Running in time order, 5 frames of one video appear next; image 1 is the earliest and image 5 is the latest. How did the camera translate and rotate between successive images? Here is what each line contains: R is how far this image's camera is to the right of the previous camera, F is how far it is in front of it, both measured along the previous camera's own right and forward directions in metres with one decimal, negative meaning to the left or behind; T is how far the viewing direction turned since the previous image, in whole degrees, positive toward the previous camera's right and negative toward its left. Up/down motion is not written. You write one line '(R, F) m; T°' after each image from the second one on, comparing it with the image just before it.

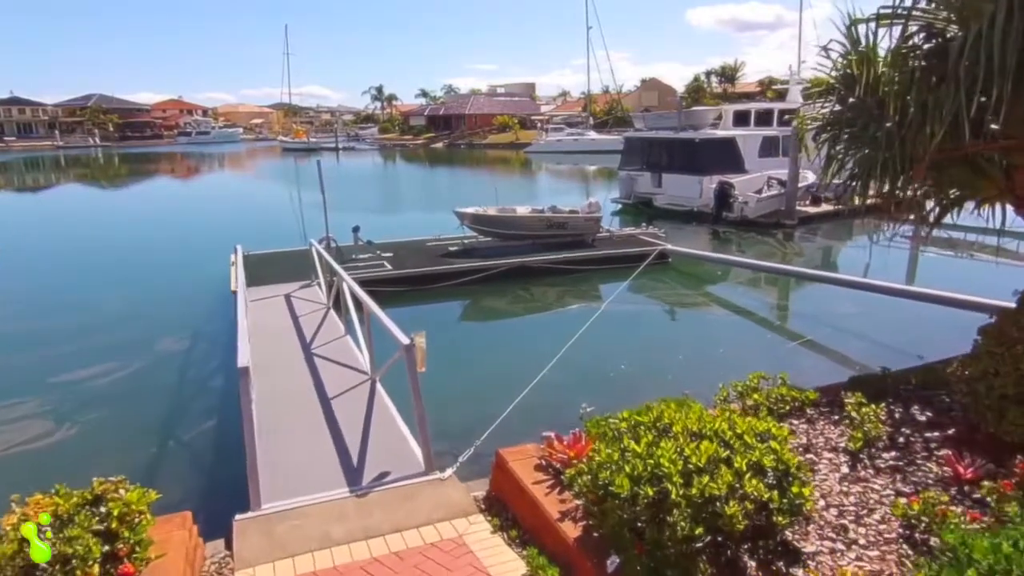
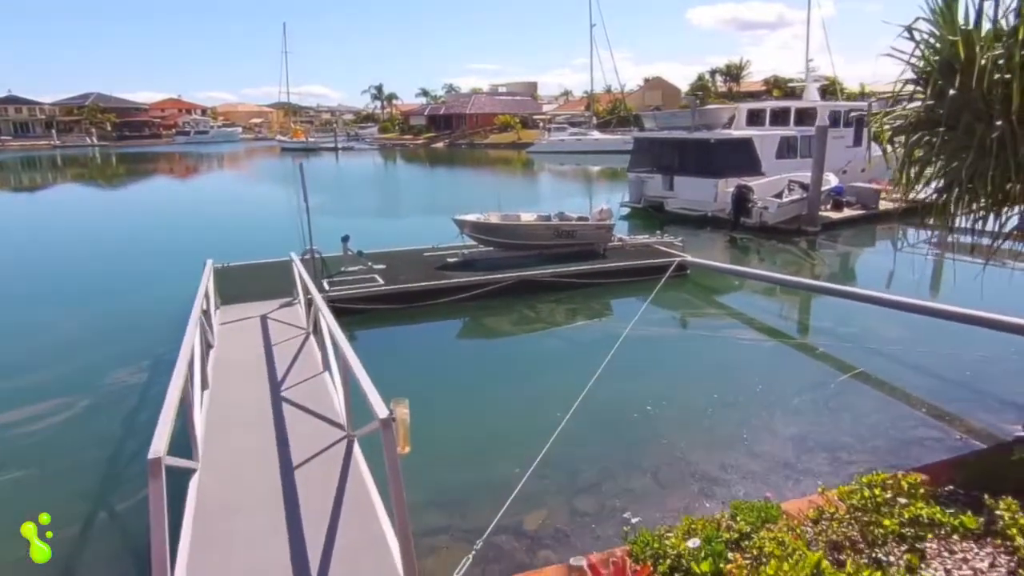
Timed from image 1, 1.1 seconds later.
(-0.1, +1.2) m; 0°
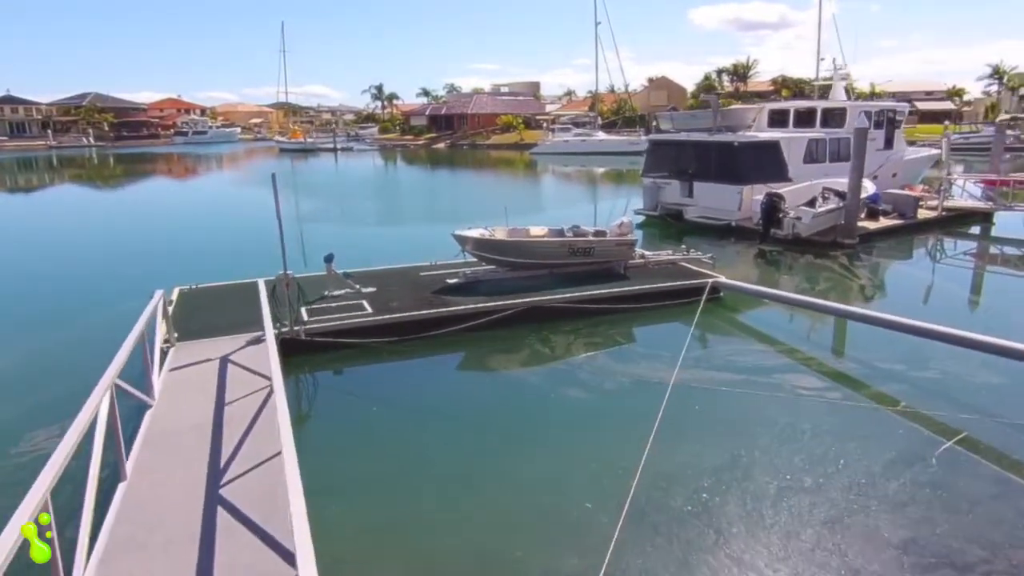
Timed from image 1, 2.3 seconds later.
(-0.1, +1.6) m; 0°
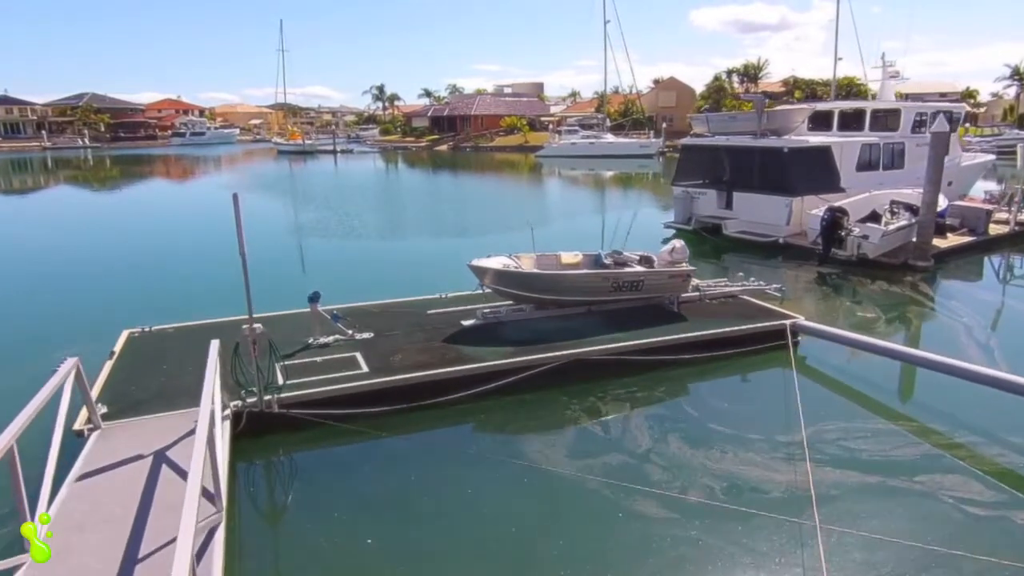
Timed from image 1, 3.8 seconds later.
(-0.4, +2.2) m; 0°
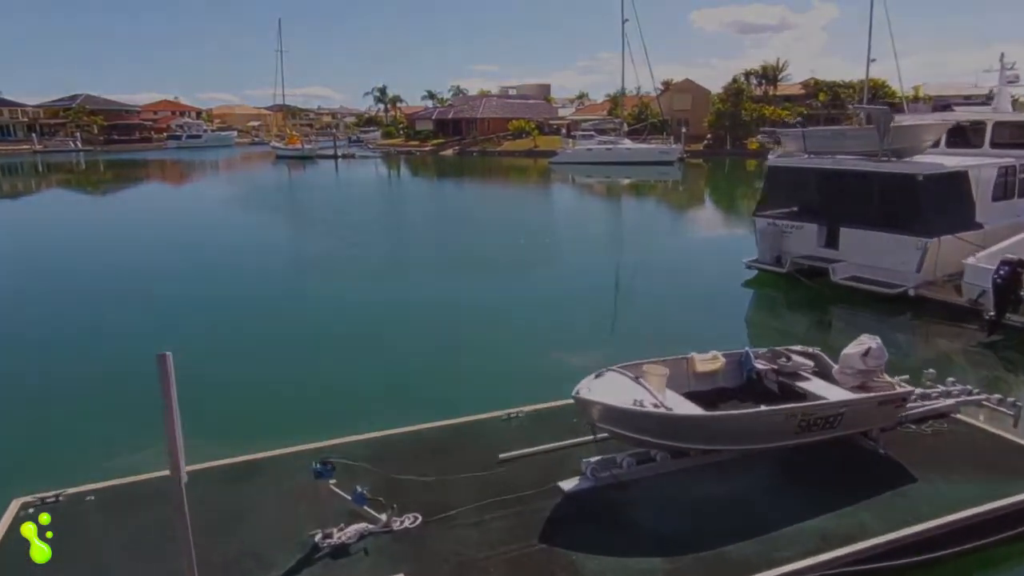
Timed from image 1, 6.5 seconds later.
(-1.1, +3.4) m; 0°
